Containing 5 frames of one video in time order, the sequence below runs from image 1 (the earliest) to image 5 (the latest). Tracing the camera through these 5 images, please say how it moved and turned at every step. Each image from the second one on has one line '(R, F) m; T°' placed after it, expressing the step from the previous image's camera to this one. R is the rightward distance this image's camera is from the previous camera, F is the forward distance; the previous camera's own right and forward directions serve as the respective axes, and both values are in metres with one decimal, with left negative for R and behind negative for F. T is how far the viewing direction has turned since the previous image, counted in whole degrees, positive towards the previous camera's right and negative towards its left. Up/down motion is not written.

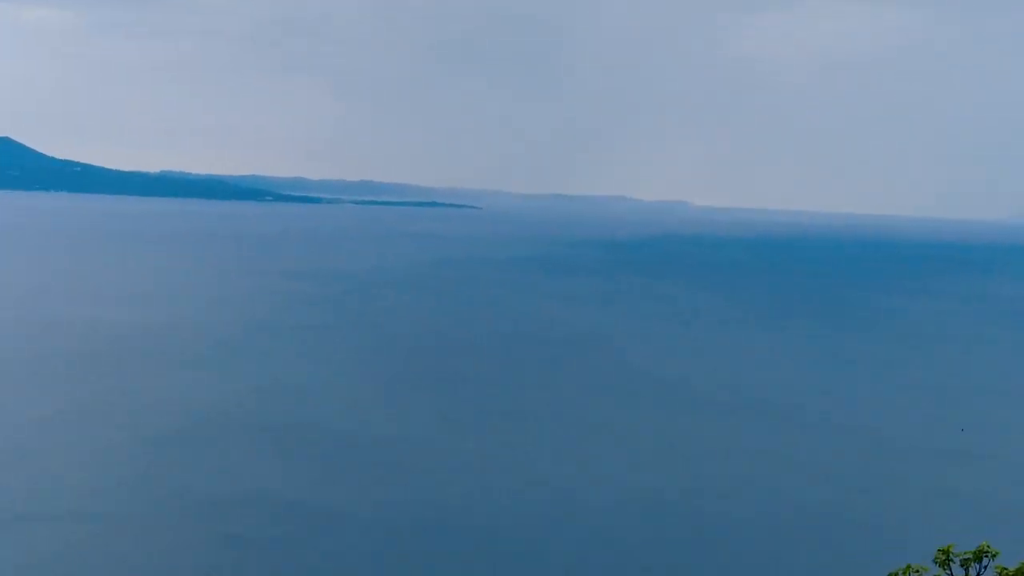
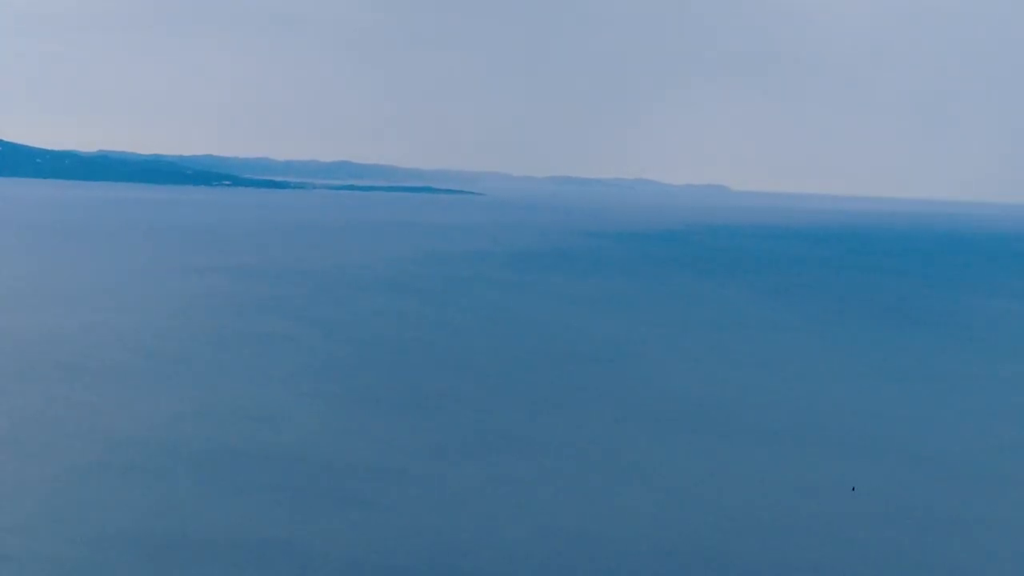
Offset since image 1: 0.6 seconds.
(-0.6, +3.8) m; +1°
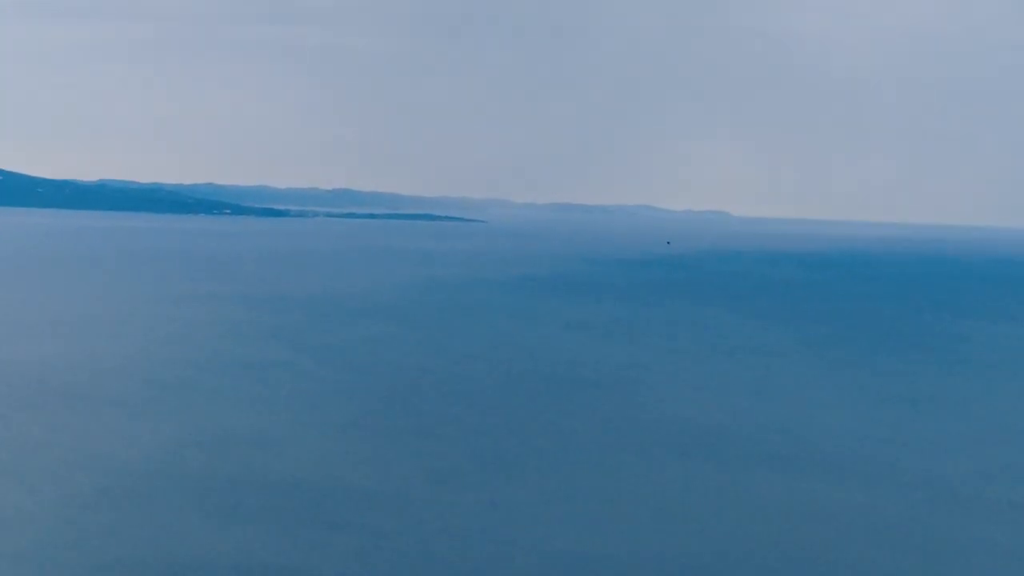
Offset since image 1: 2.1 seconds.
(+1.8, +0.6) m; -5°
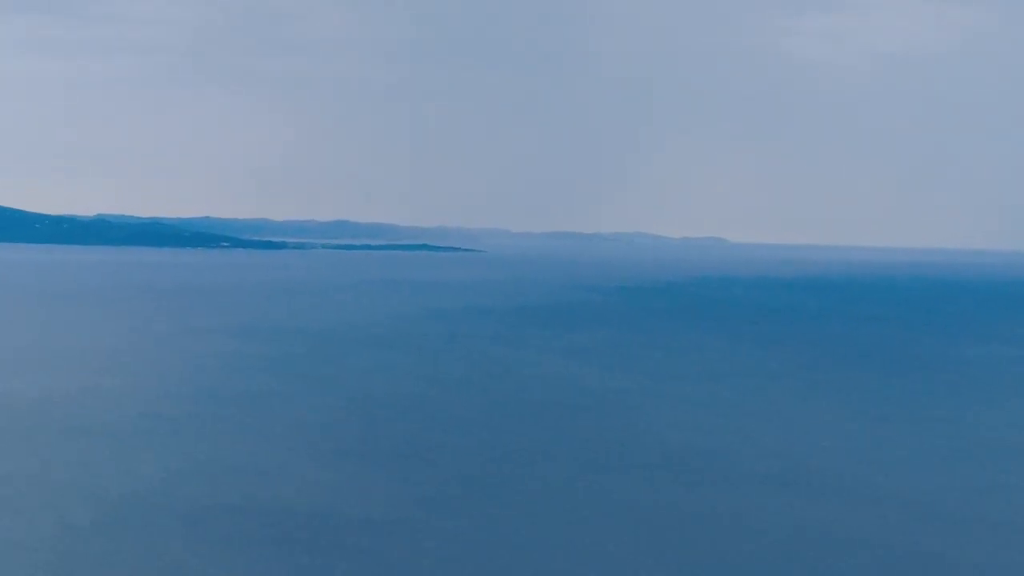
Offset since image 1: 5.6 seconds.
(+0.2, -0.2) m; 0°
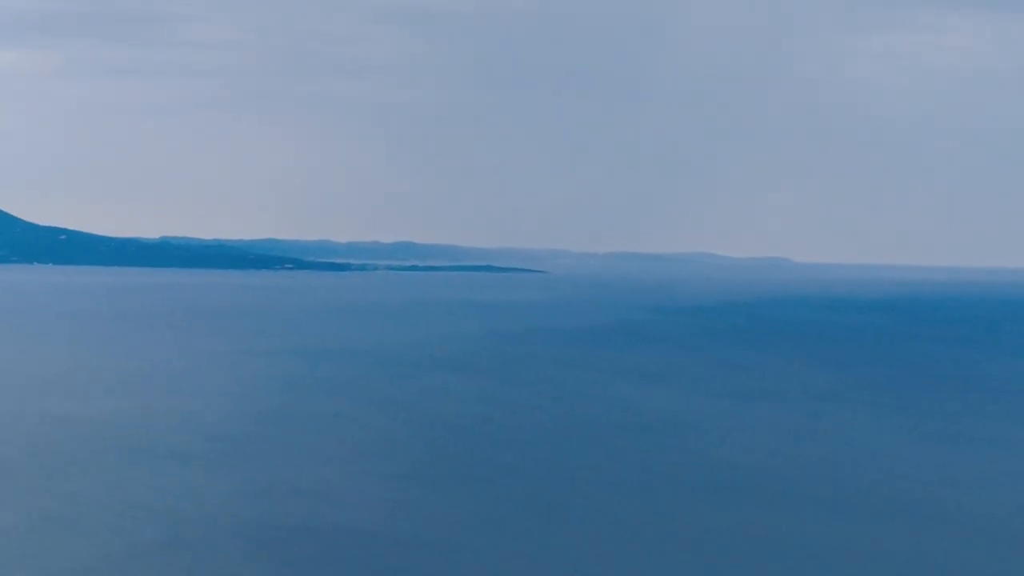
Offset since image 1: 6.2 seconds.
(-0.7, -0.1) m; -2°
